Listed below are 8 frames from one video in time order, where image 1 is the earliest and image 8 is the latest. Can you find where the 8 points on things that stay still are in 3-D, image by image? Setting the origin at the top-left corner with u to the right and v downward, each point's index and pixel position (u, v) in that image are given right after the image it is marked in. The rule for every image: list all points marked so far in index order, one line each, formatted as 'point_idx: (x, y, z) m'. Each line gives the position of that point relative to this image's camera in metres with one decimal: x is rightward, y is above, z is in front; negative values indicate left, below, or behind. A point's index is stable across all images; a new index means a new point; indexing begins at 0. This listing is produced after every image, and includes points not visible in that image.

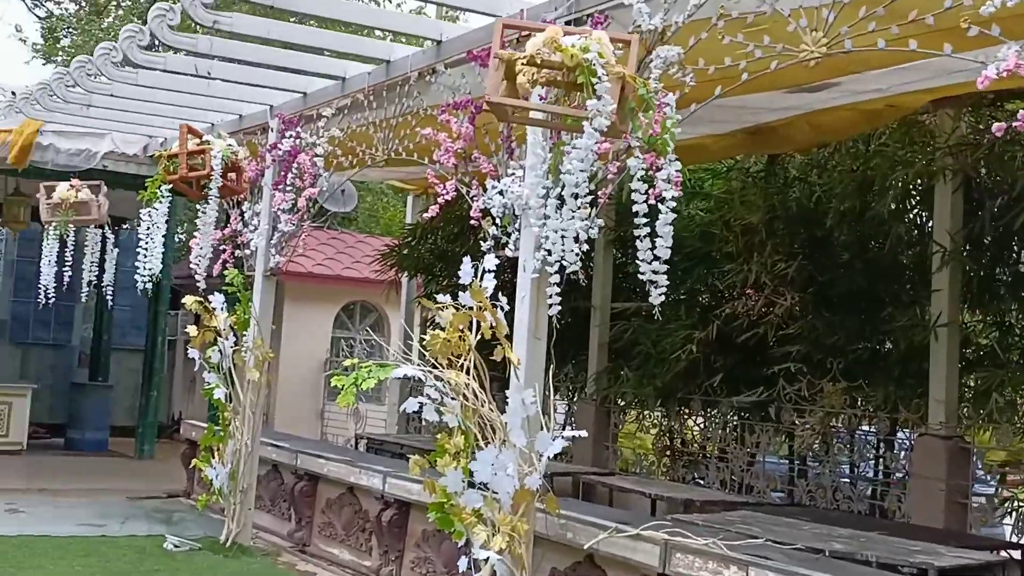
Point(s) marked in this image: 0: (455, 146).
0: (-0.2, +0.5, +4.1) m
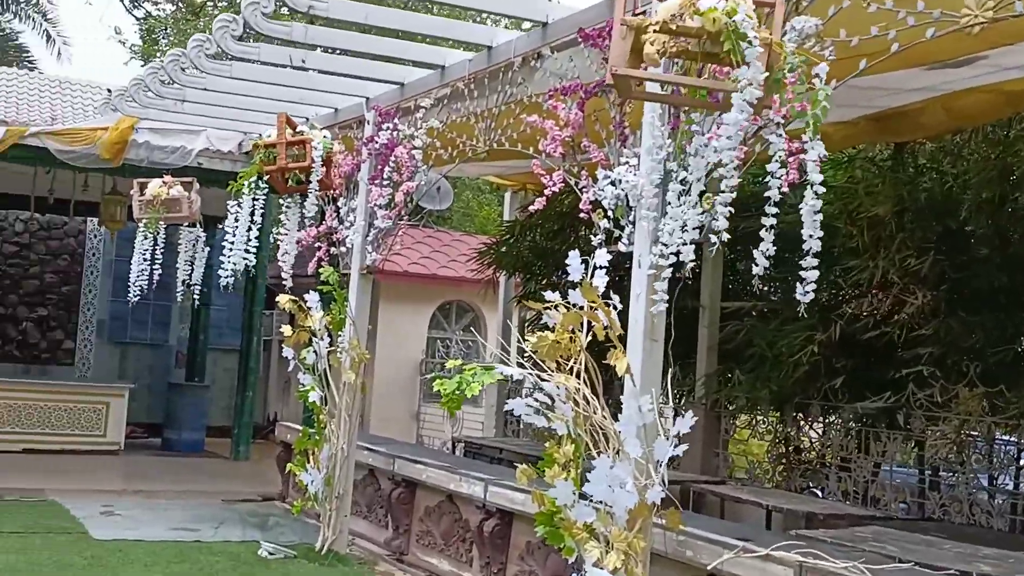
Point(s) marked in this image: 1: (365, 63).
0: (+0.2, +0.5, +3.8) m
1: (-0.6, +0.9, +5.0) m
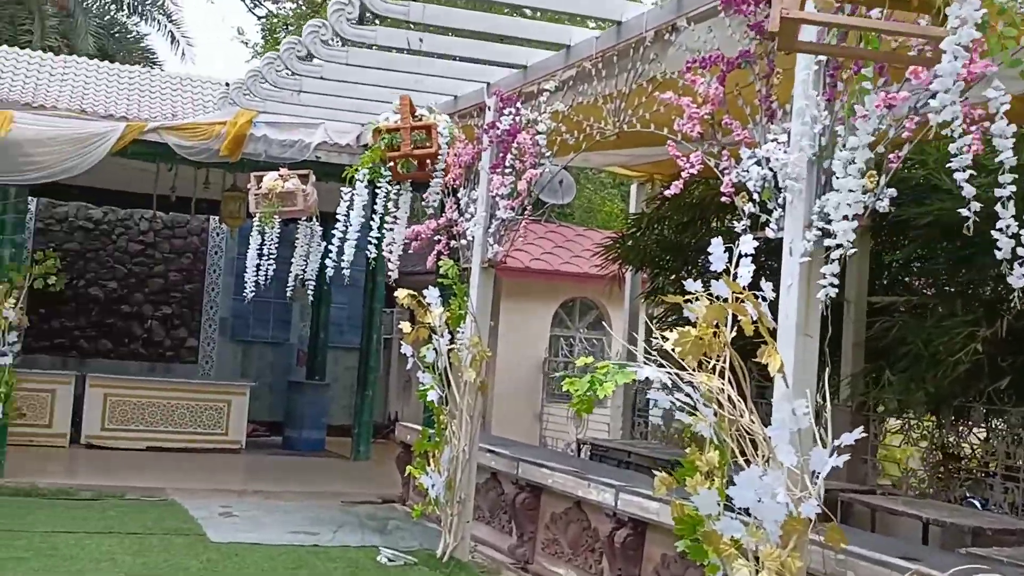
0: (+0.6, +0.5, +3.5) m
1: (-0.1, +1.0, +4.7) m
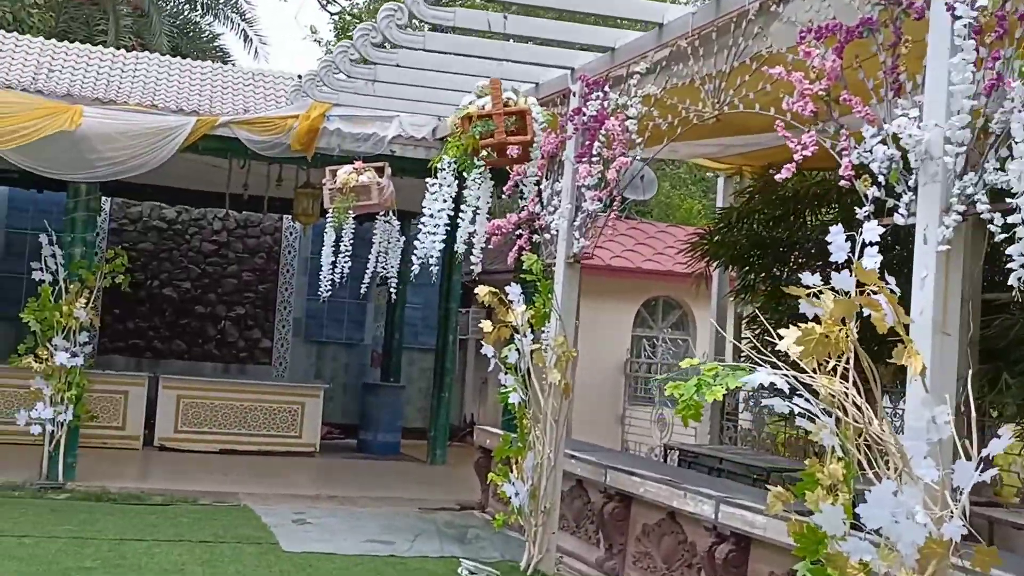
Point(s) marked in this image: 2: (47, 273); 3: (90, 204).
0: (+0.8, +0.5, +3.2) m
1: (+0.2, +1.0, +4.5) m
2: (-2.3, +0.1, +6.0) m
3: (-2.1, +0.4, +6.1) m
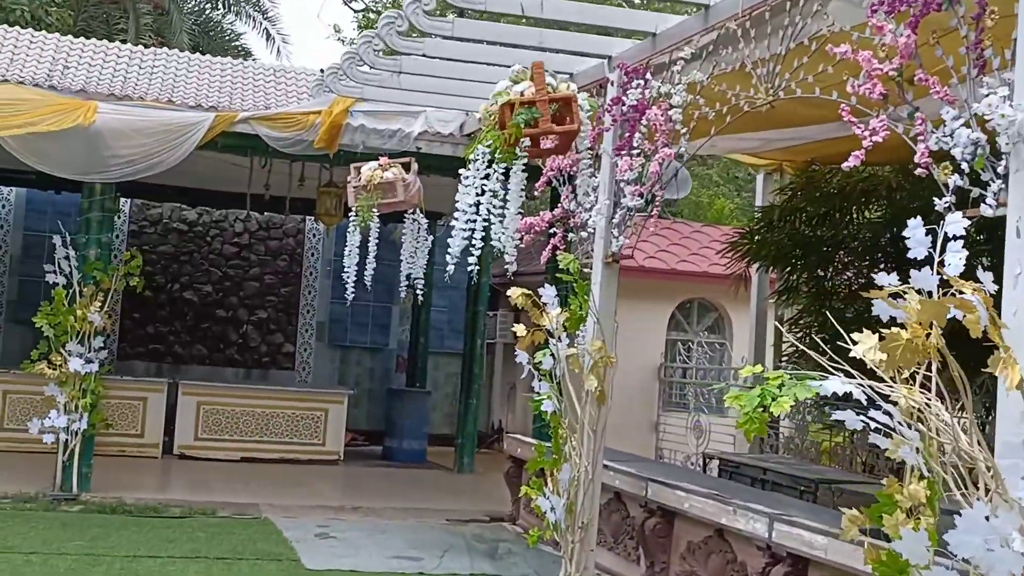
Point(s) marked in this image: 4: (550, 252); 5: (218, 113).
0: (+0.9, +0.5, +2.9) m
1: (+0.3, +1.0, +4.2) m
2: (-2.2, +0.1, +5.8) m
3: (-2.0, +0.4, +5.9) m
4: (+0.1, +0.1, +4.6) m
5: (-1.4, +0.9, +5.9) m
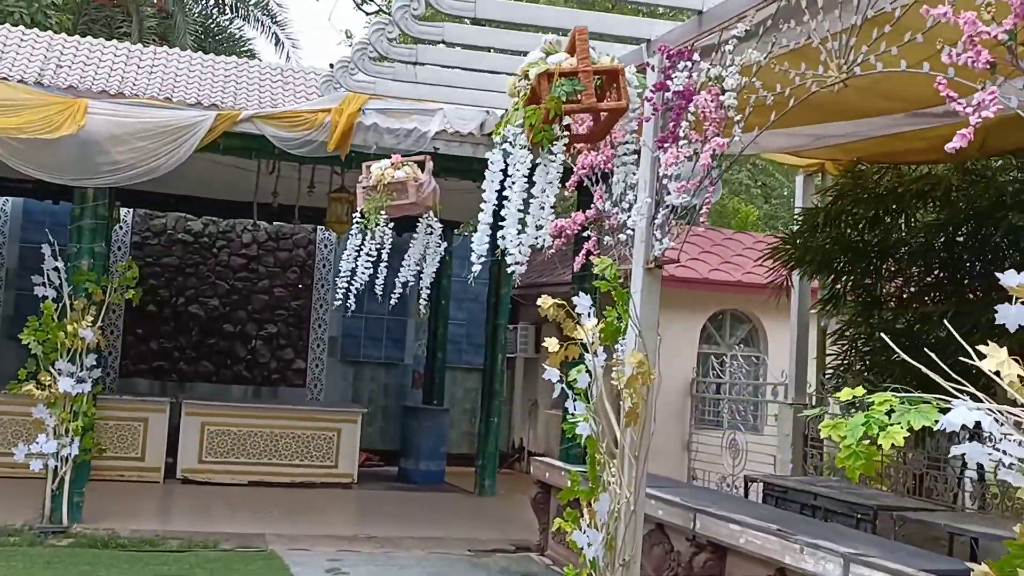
0: (+1.0, +0.5, +2.4) m
1: (+0.4, +0.9, +3.7) m
2: (-2.1, 0.0, +5.3) m
3: (-1.9, +0.4, +5.5) m
4: (+0.2, +0.1, +4.2) m
5: (-1.3, +0.8, +5.5) m
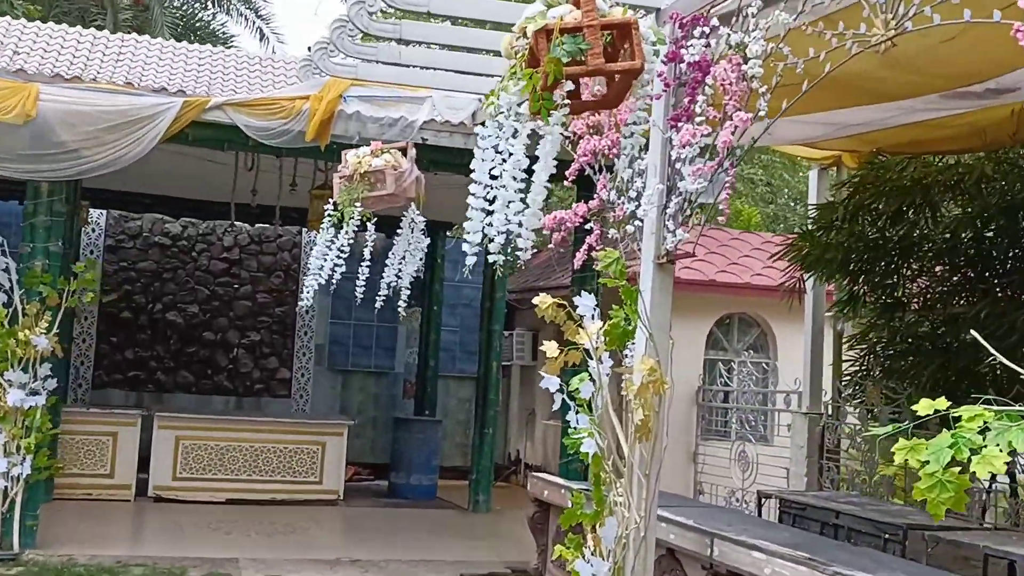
0: (+1.0, +0.5, +2.0) m
1: (+0.4, +0.9, +3.3) m
2: (-2.1, 0.0, +4.9) m
3: (-1.9, +0.3, +5.0) m
4: (+0.2, +0.1, +3.7) m
5: (-1.4, +0.8, +5.0) m
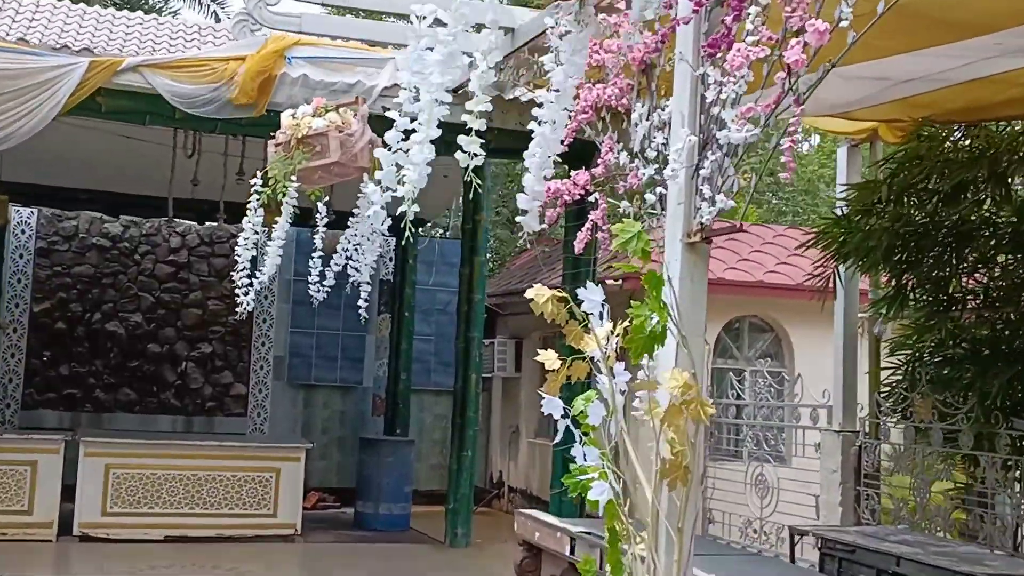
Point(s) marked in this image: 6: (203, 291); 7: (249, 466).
0: (+0.9, +0.6, +1.1) m
1: (+0.4, +1.0, +2.4) m
2: (-2.1, 0.0, +4.0) m
3: (-2.0, +0.3, +4.1) m
4: (+0.2, +0.1, +2.8) m
5: (-1.4, +0.8, +4.1) m
6: (-2.1, 0.0, +8.2) m
7: (-1.4, -0.9, +6.3) m
